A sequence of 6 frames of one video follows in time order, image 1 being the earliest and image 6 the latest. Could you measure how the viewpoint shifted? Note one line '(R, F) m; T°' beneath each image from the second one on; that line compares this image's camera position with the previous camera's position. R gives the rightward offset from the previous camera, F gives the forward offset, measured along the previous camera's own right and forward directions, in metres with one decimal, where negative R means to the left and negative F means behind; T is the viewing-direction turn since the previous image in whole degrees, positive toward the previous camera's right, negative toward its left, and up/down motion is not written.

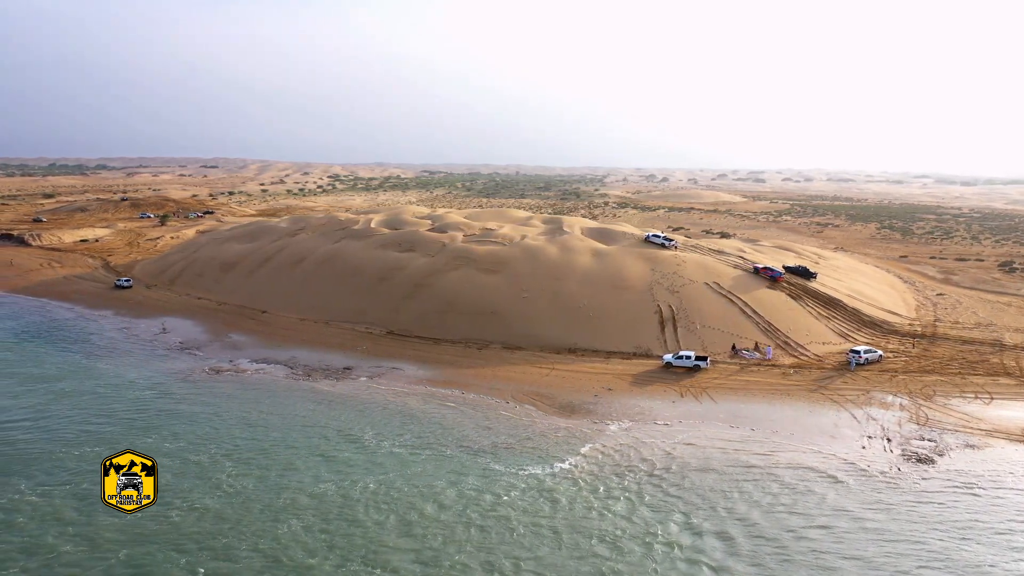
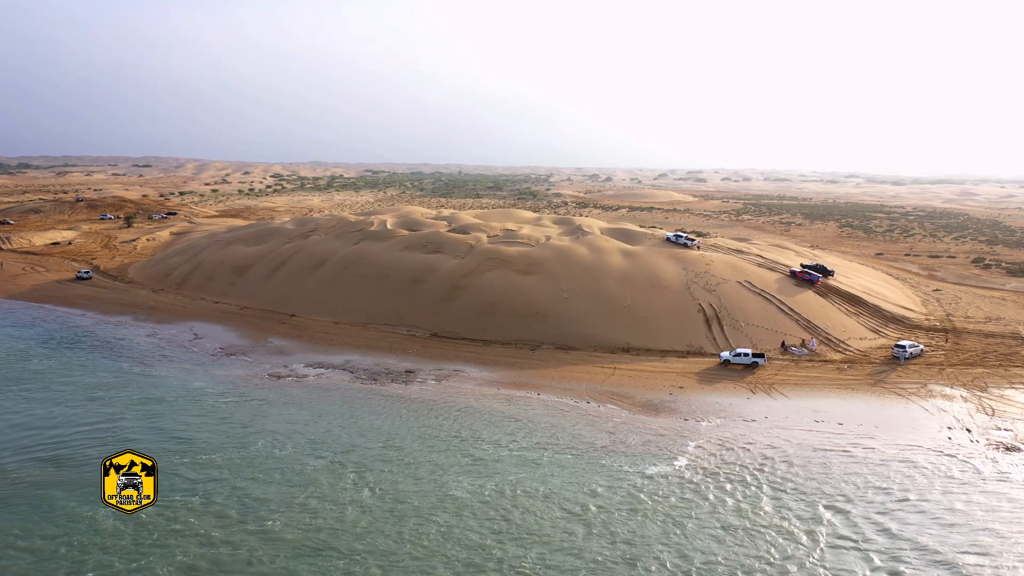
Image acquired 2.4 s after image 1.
(-3.0, 0.0) m; +4°
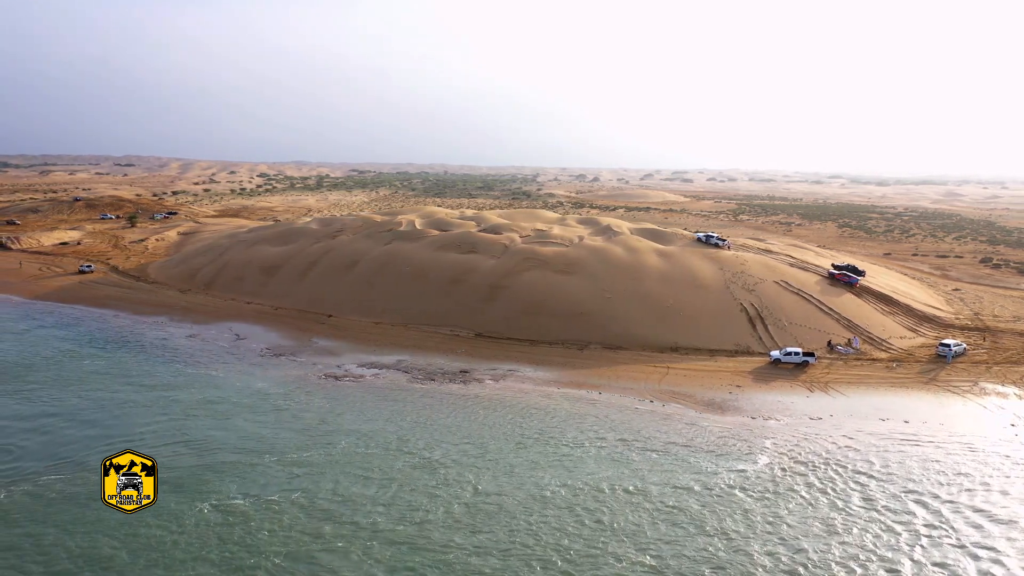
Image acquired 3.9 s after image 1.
(-1.9, -0.1) m; +1°
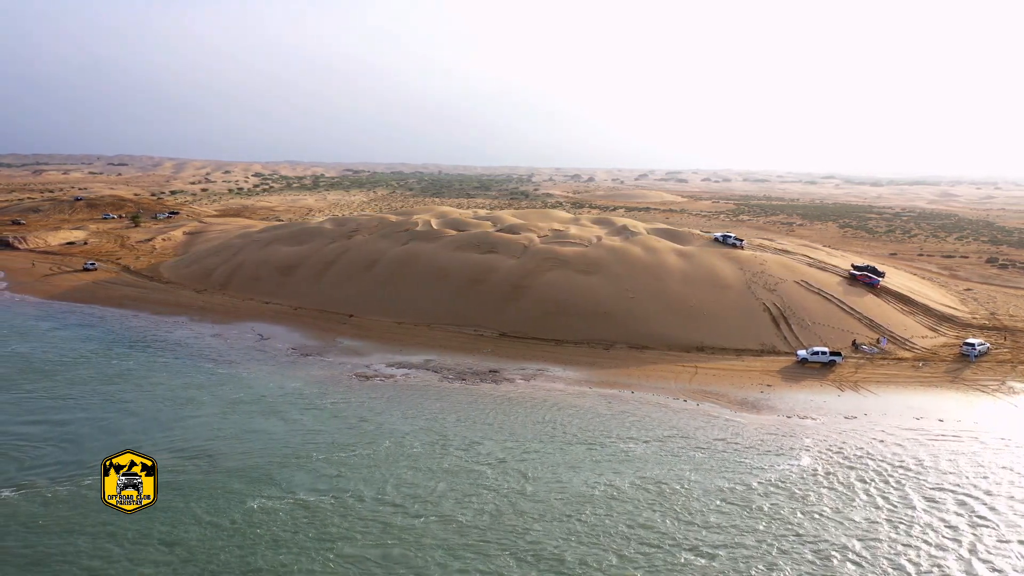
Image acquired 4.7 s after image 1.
(-1.0, -0.1) m; 0°
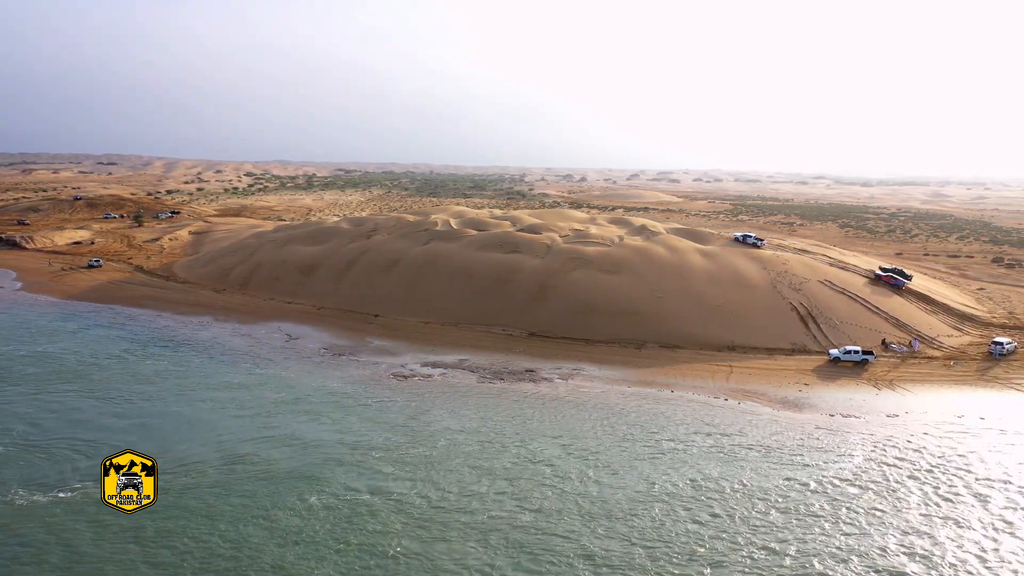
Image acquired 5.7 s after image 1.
(-1.2, -0.1) m; 0°
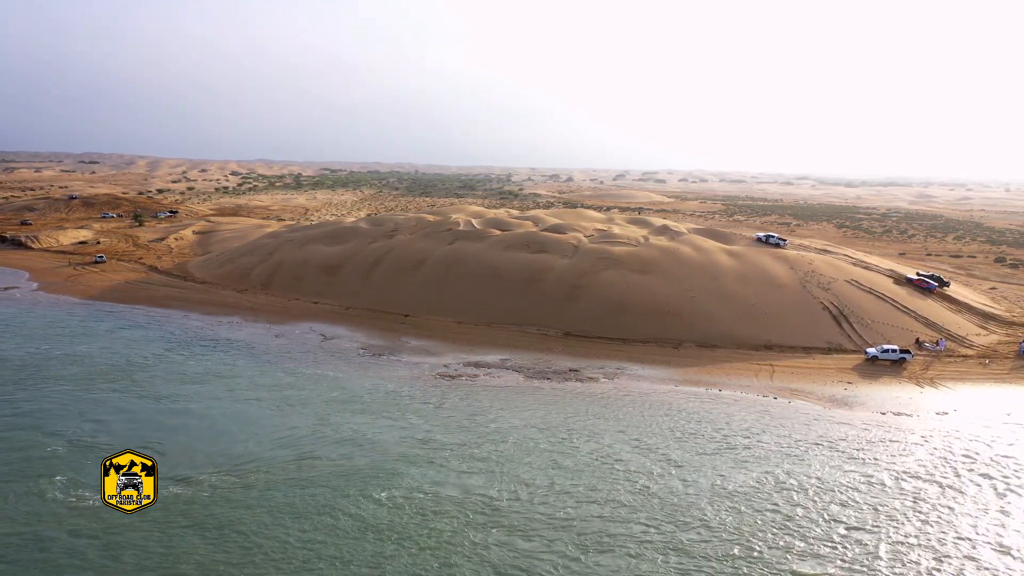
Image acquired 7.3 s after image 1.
(-1.6, -0.1) m; +1°
